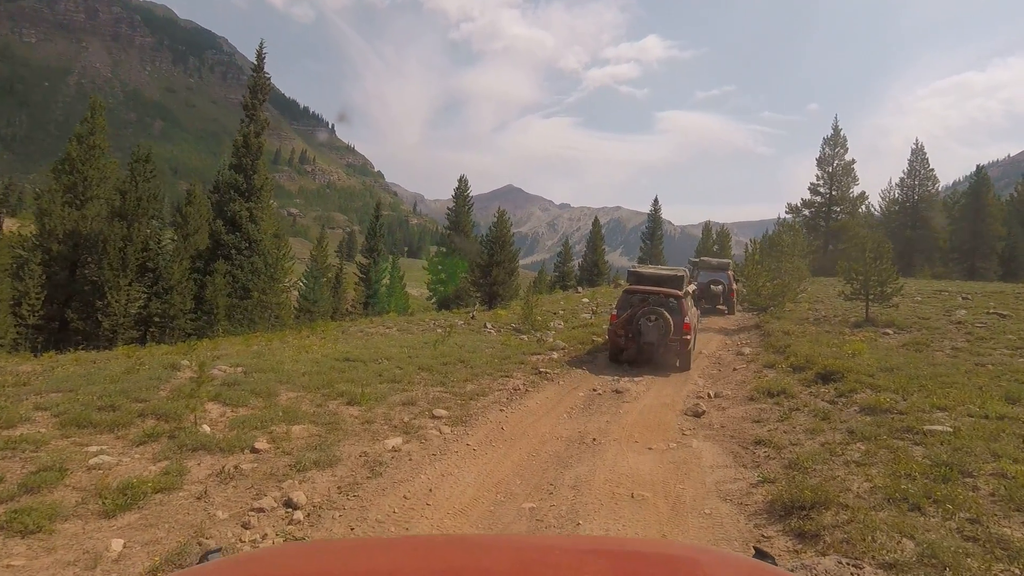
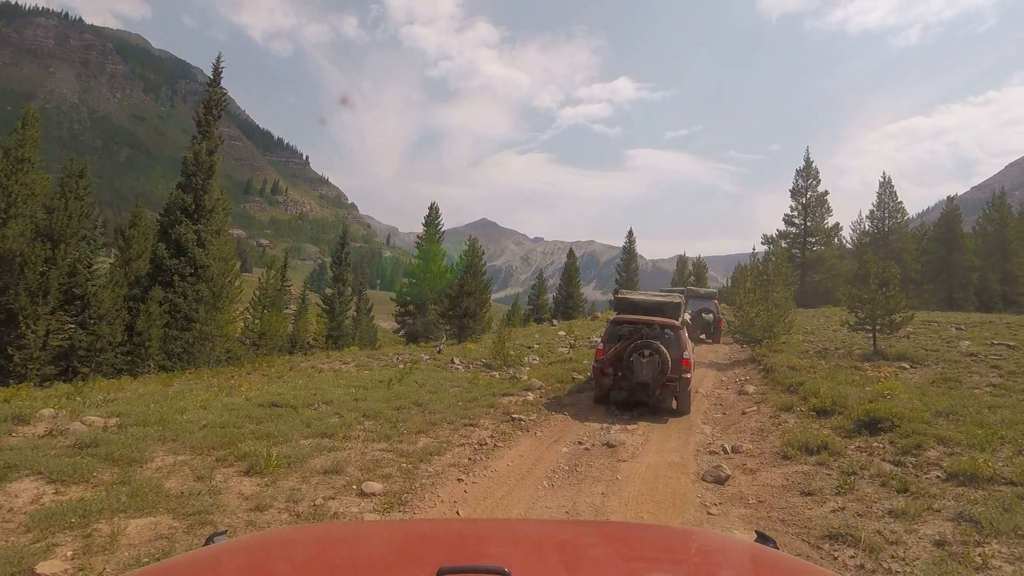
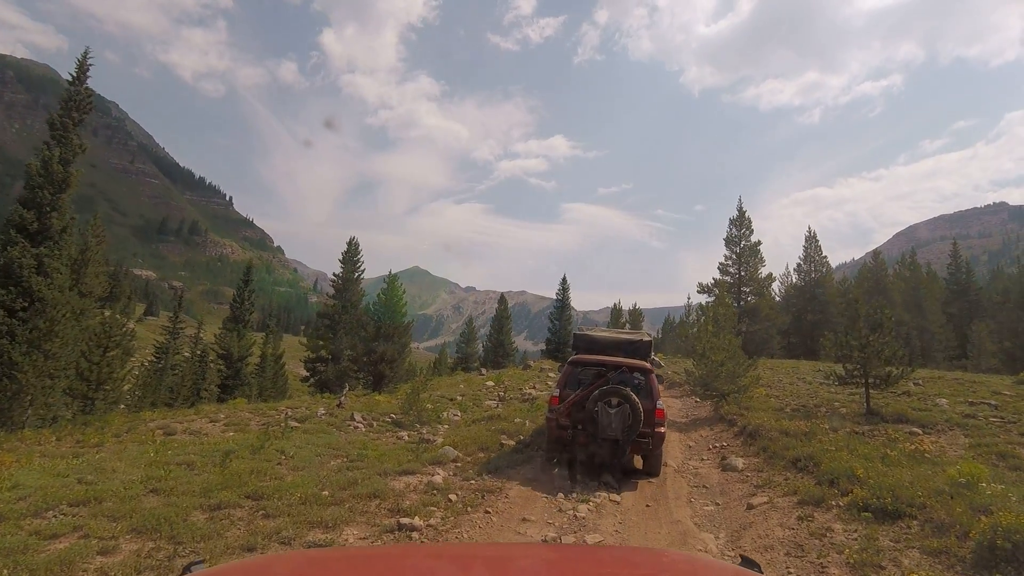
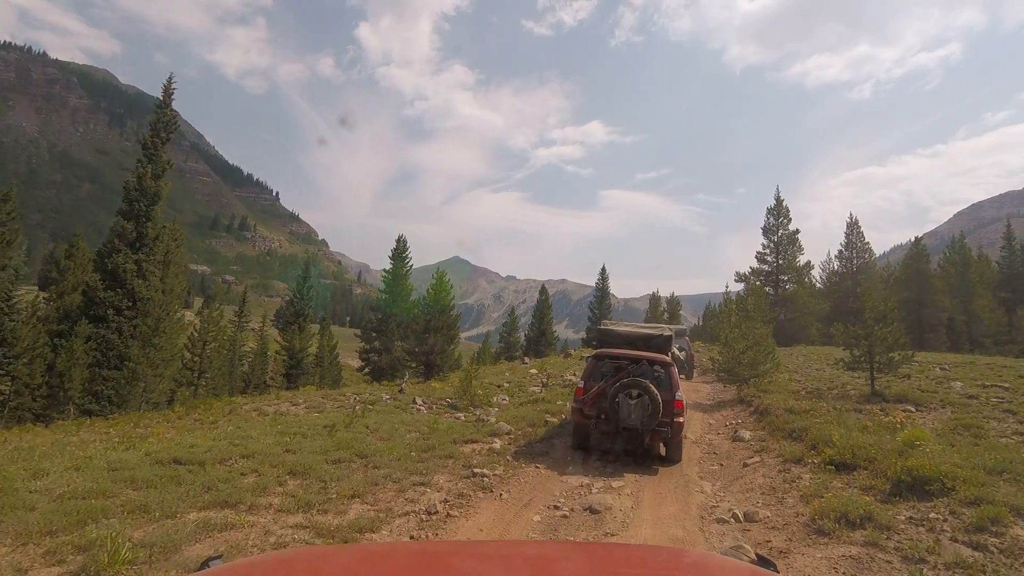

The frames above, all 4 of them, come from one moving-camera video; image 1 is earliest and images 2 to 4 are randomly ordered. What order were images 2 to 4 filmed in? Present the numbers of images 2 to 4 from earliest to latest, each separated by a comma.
2, 4, 3
